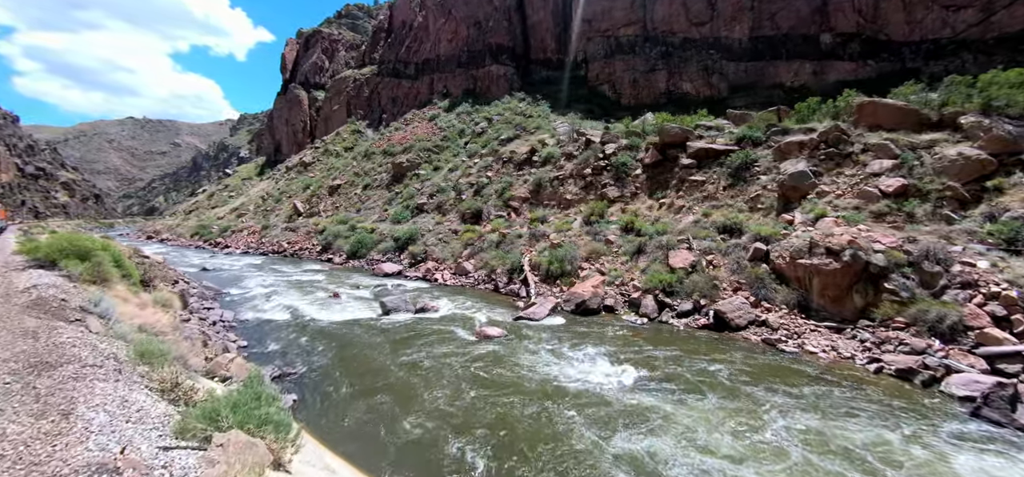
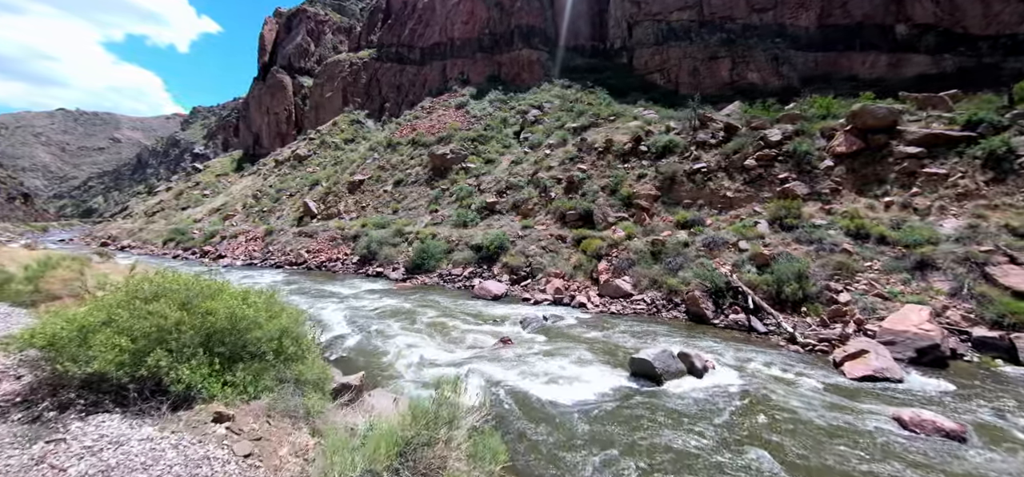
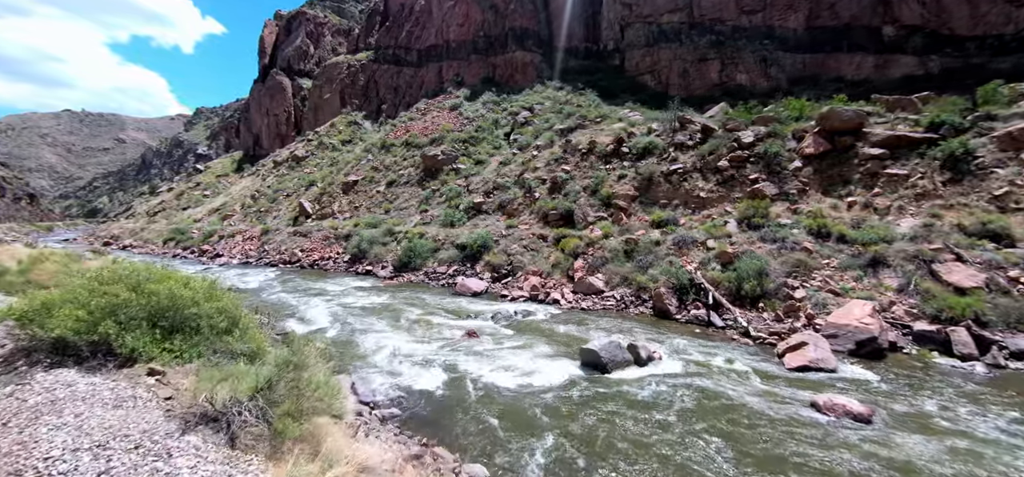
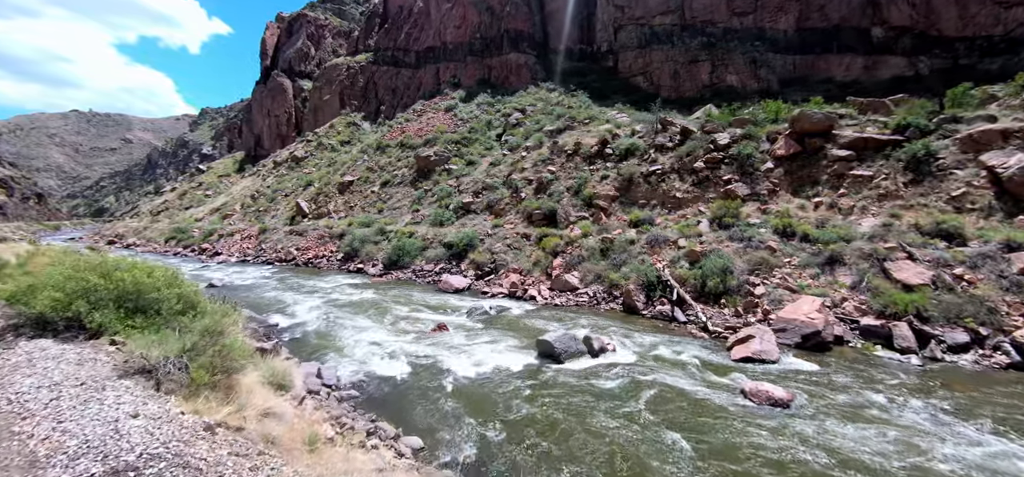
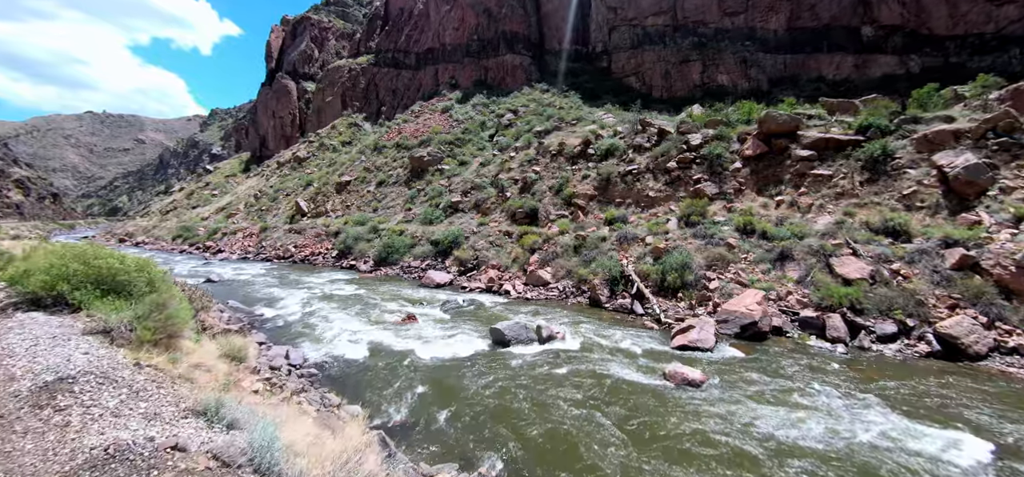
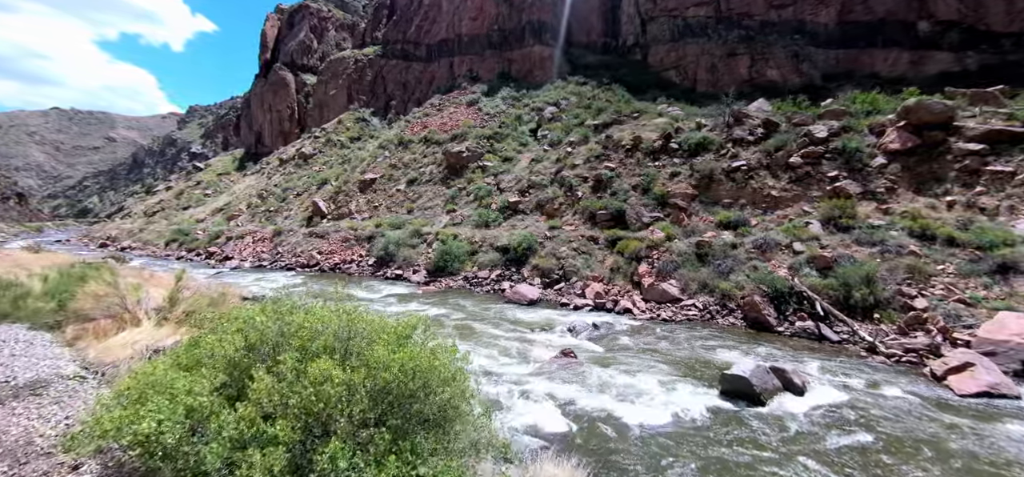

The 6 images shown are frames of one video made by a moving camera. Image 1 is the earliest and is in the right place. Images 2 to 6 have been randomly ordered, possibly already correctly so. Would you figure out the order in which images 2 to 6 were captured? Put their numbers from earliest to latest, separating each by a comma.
5, 4, 3, 2, 6
